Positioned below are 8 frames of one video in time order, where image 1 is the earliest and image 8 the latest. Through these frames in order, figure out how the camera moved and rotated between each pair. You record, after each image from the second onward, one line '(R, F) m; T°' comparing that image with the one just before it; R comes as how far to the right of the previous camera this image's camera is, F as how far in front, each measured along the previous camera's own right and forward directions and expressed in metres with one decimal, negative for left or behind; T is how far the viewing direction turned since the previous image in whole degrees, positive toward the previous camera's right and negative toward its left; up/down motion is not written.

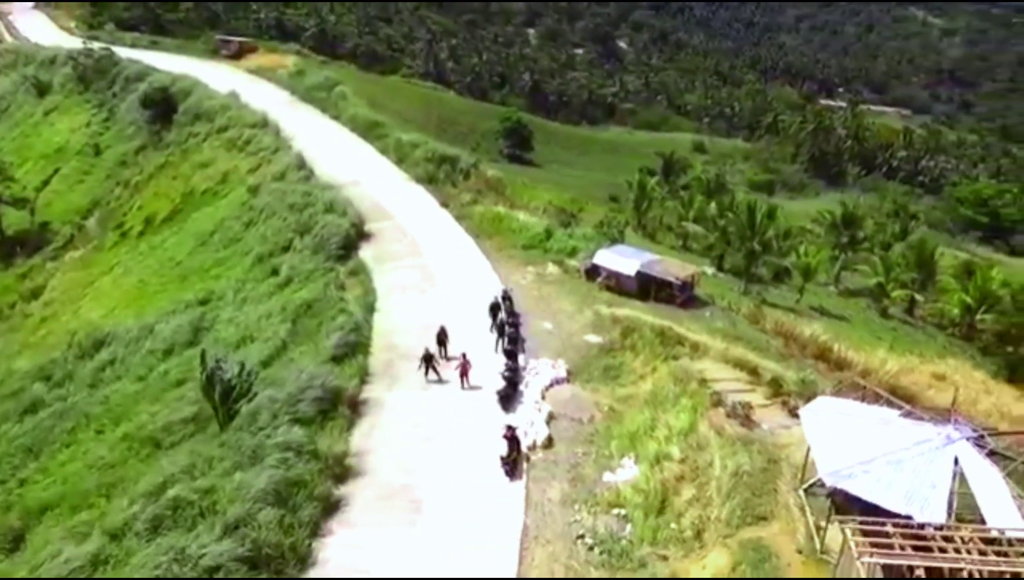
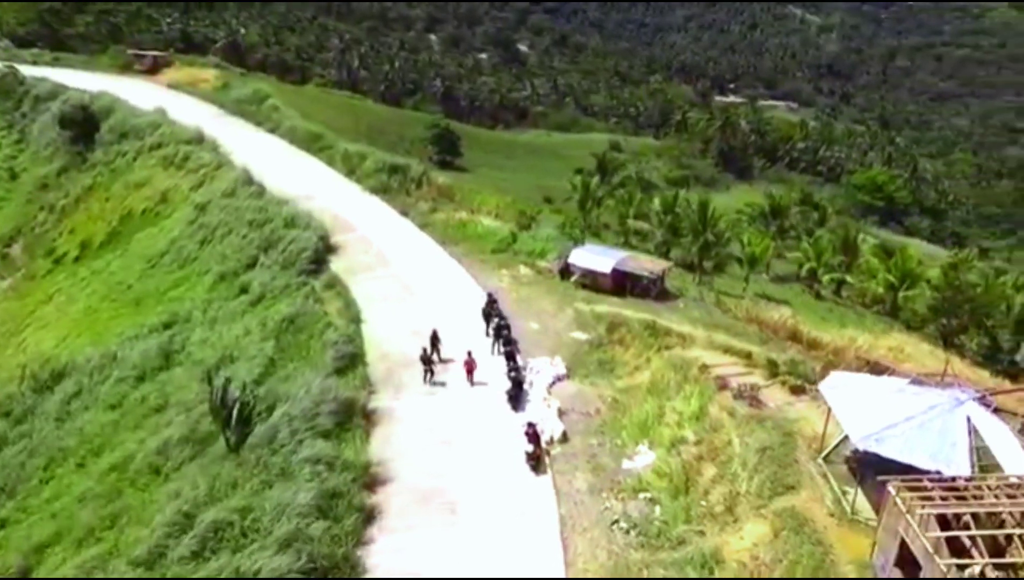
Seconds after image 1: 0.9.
(-2.9, -0.6) m; +6°
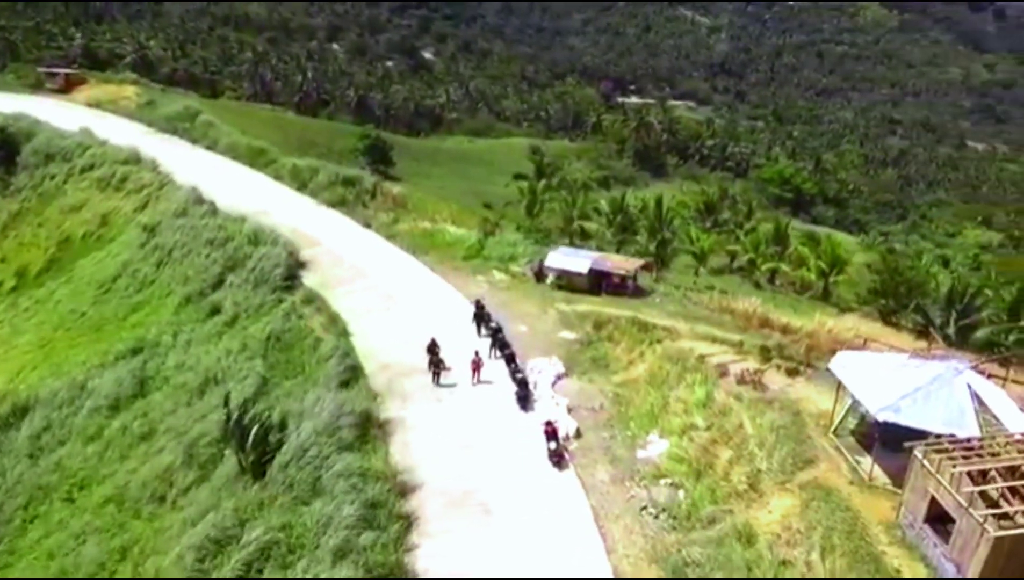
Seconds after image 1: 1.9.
(-3.0, -0.6) m; +6°
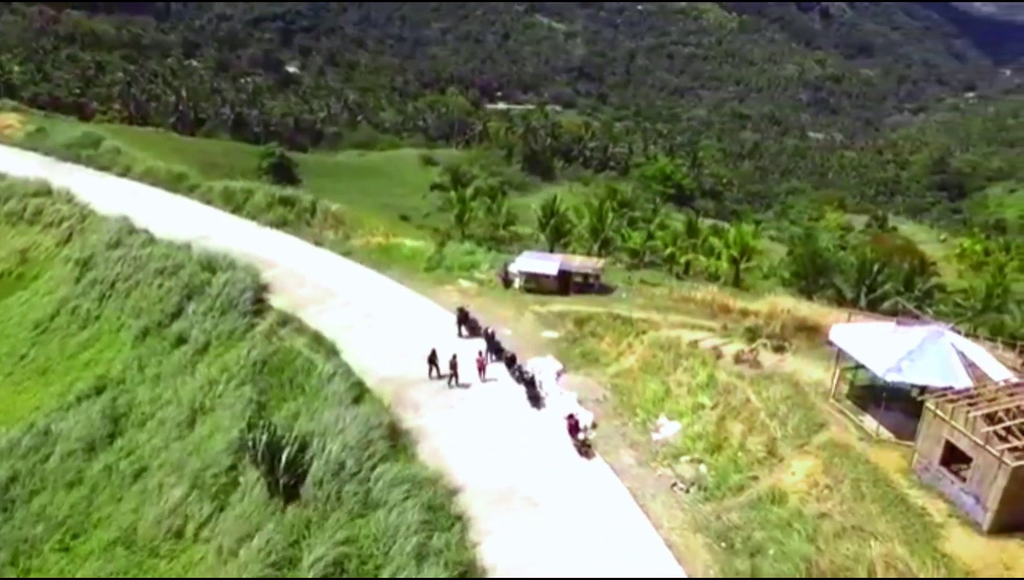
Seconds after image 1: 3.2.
(-4.3, -0.9) m; +9°
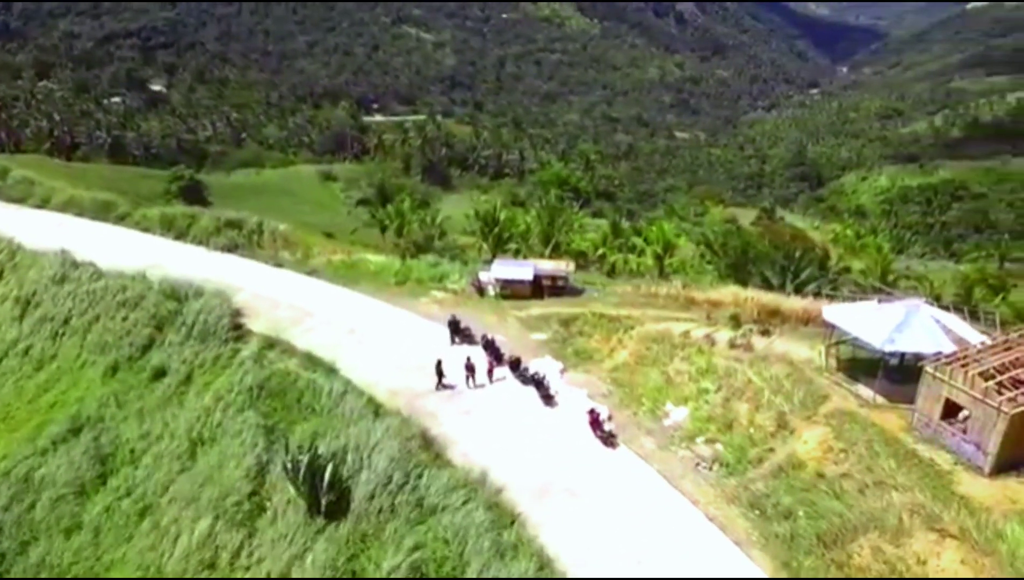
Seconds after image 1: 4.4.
(-4.4, -0.9) m; +8°
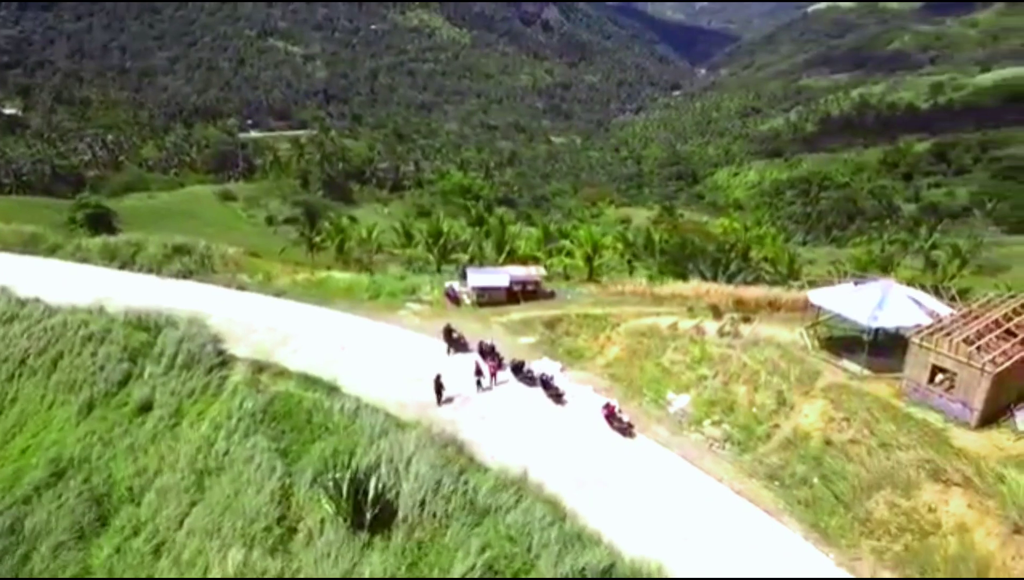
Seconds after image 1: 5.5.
(-4.5, -0.8) m; +8°
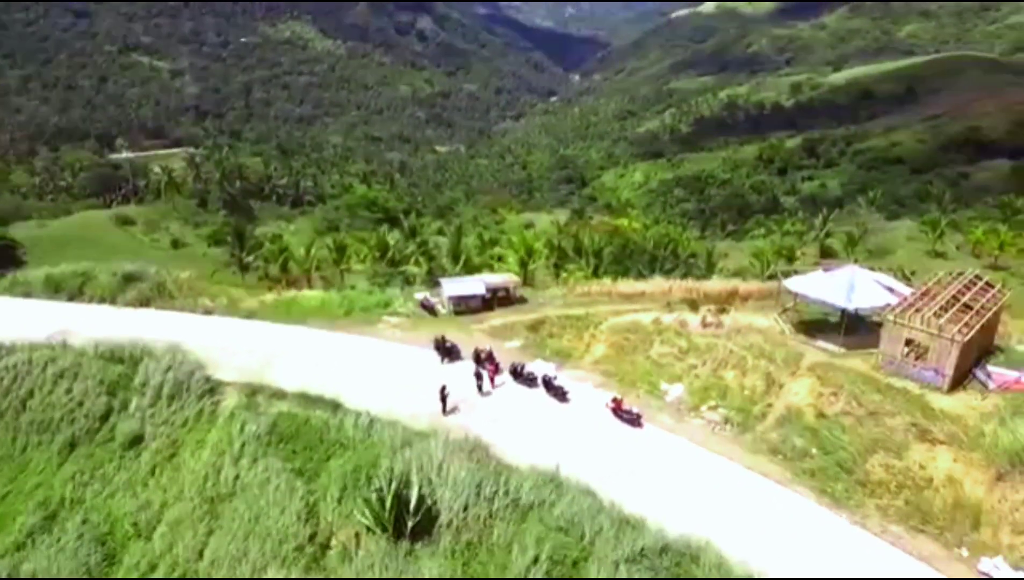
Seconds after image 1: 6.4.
(-4.3, -0.9) m; +8°
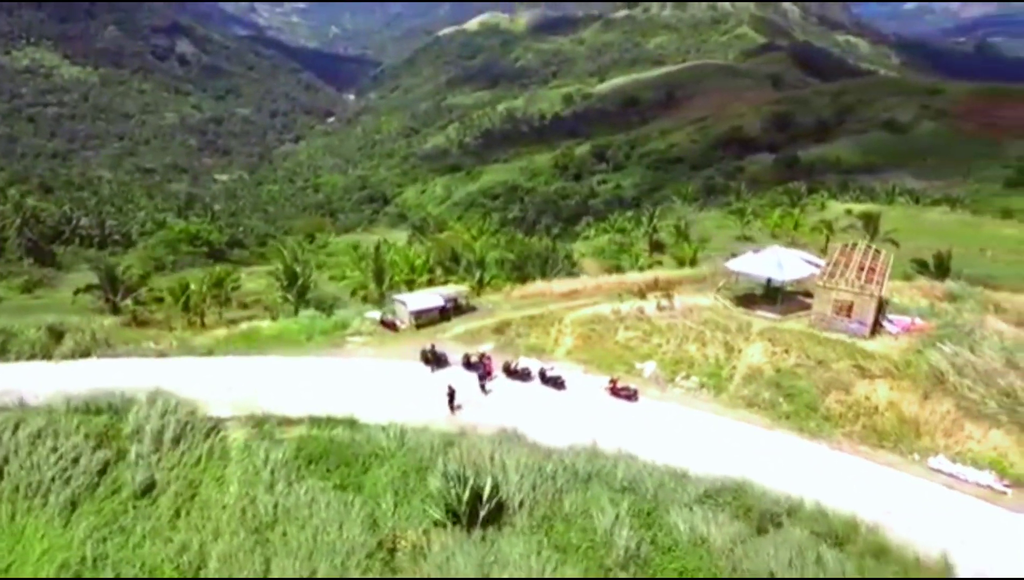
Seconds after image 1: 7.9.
(-8.6, -2.1) m; +15°
